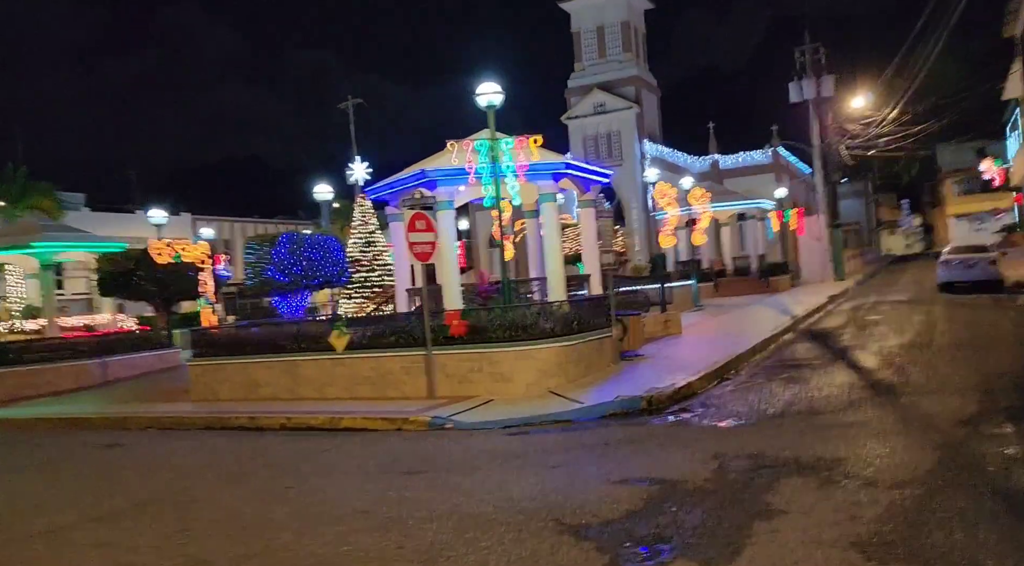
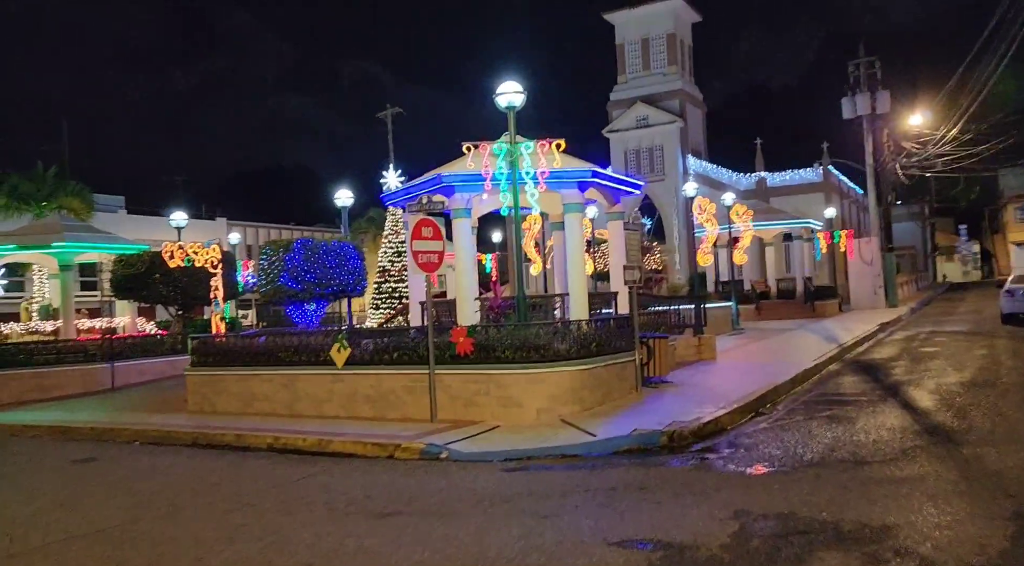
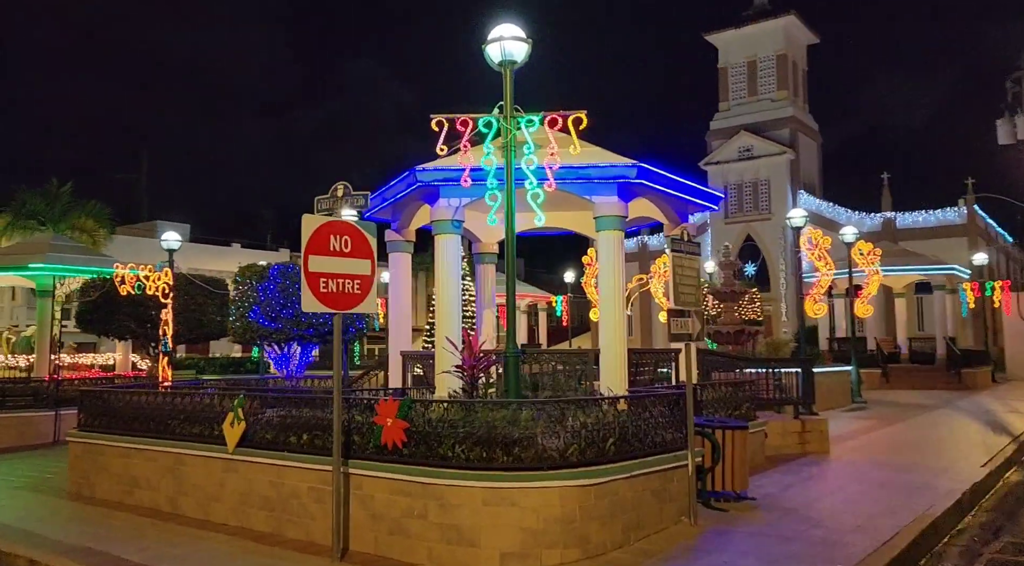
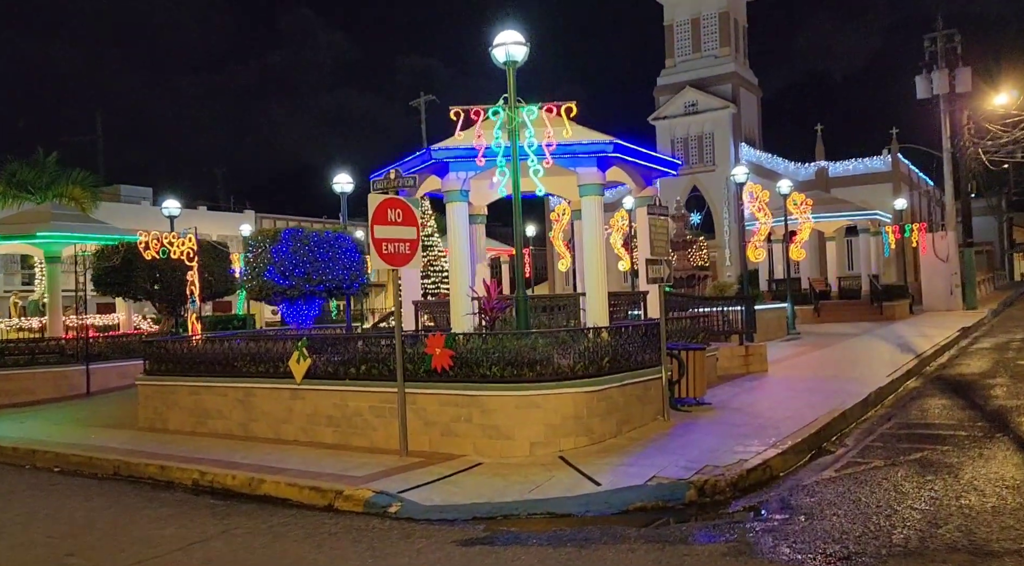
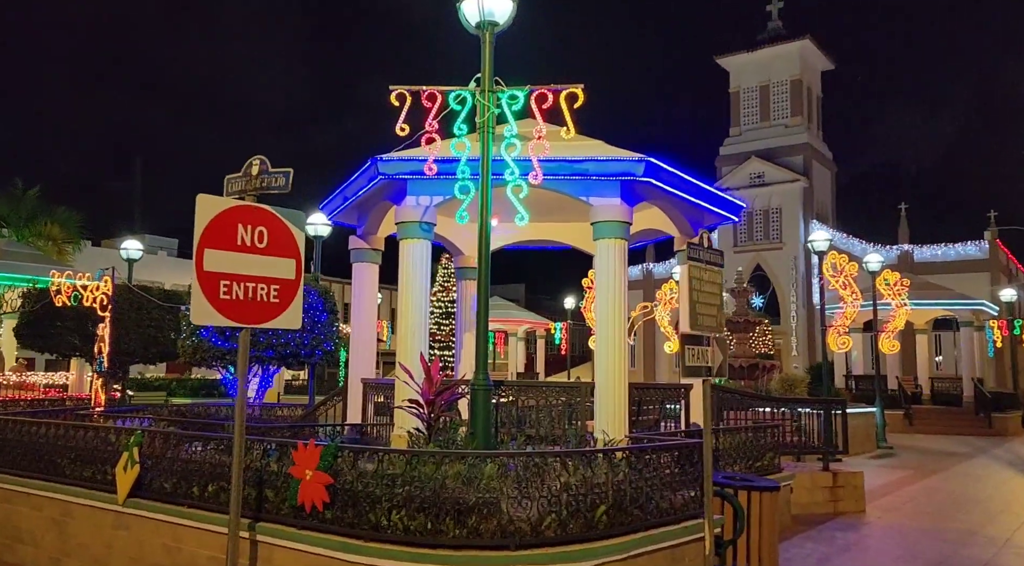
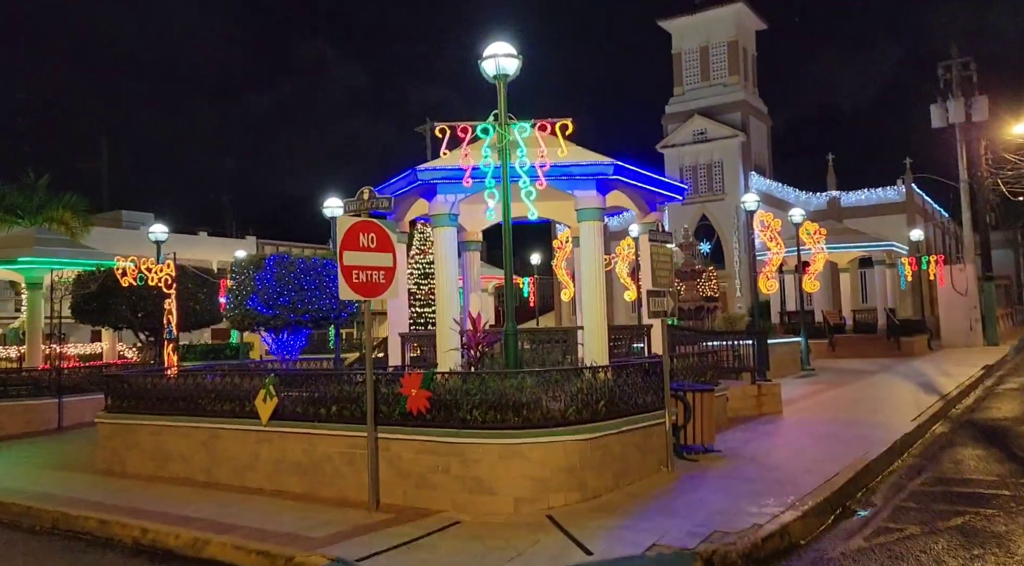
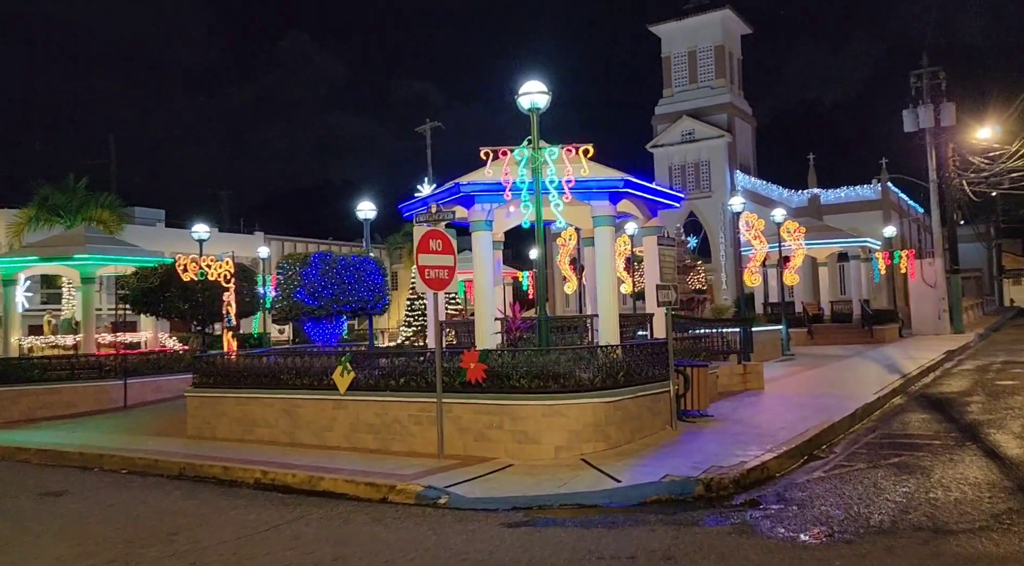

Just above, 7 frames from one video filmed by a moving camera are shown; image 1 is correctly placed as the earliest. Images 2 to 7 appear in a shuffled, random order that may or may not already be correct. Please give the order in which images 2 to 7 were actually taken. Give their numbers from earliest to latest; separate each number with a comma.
2, 7, 4, 6, 3, 5
